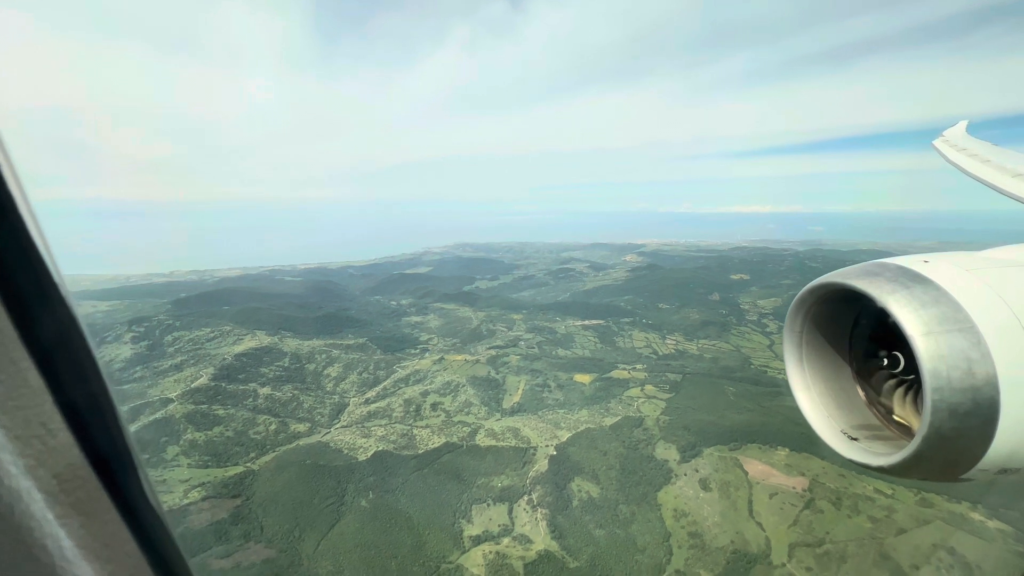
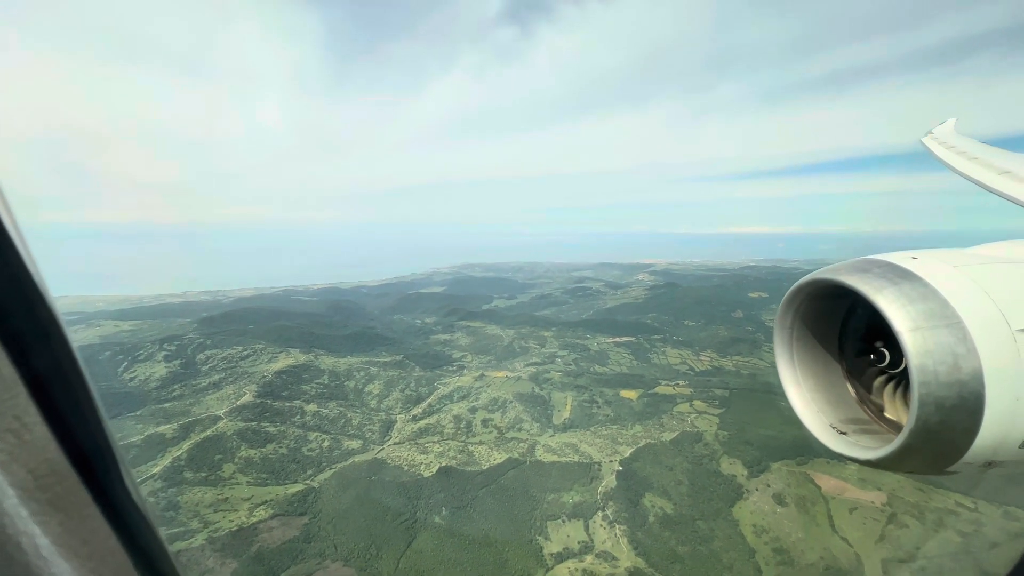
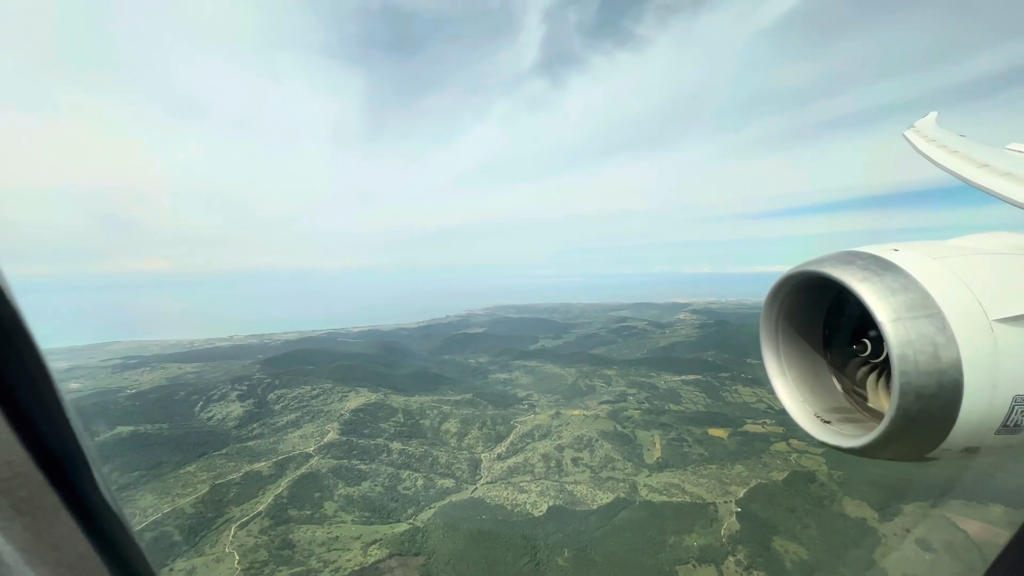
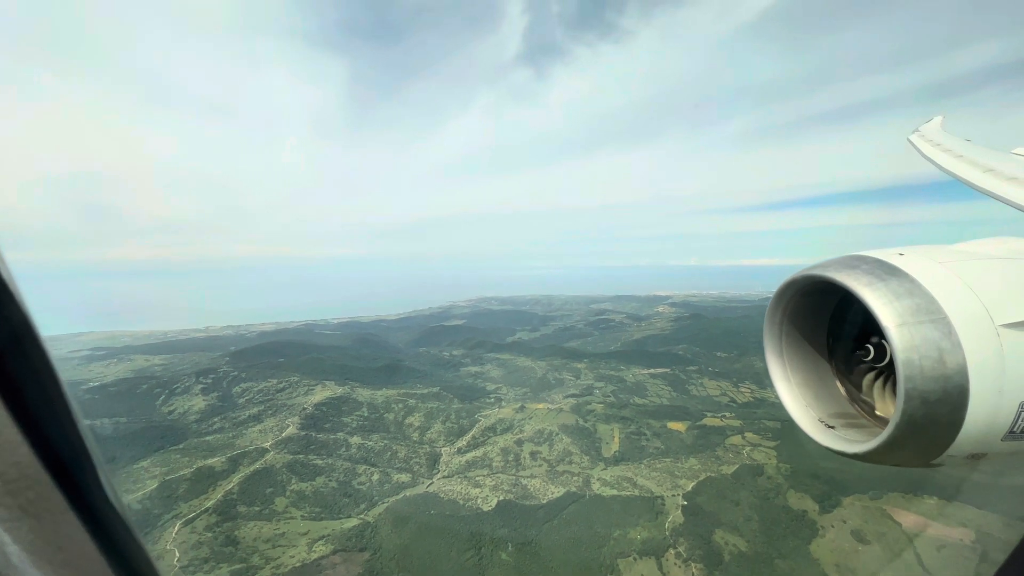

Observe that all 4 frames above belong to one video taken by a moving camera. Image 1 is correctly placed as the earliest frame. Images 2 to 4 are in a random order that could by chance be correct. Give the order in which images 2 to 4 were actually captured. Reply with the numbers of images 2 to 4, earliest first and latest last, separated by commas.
2, 4, 3
